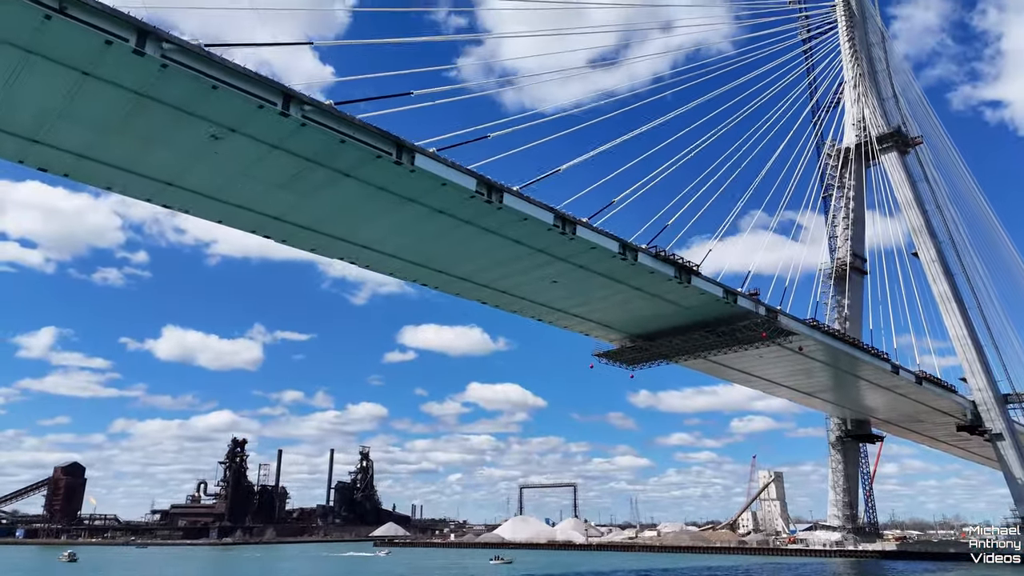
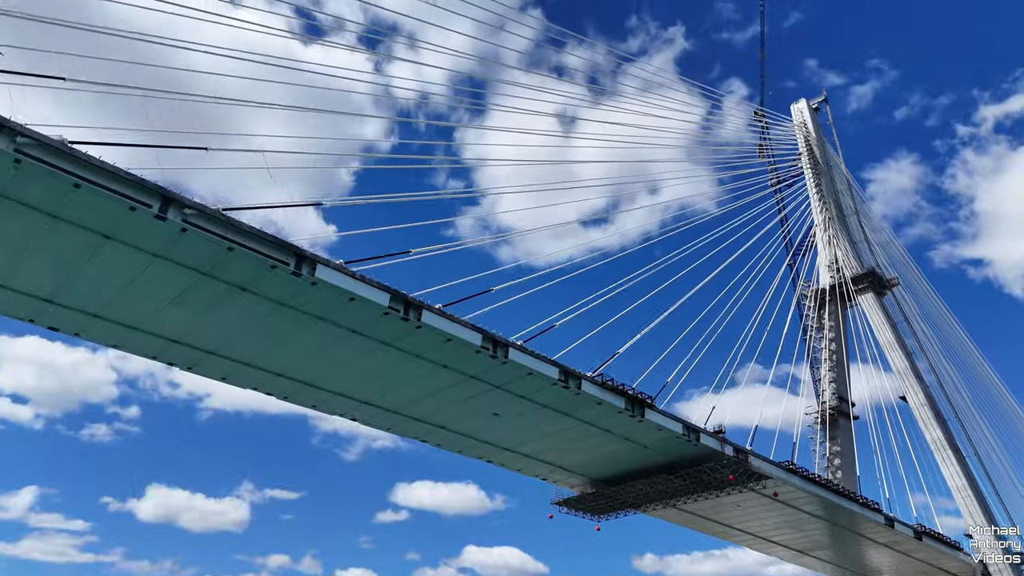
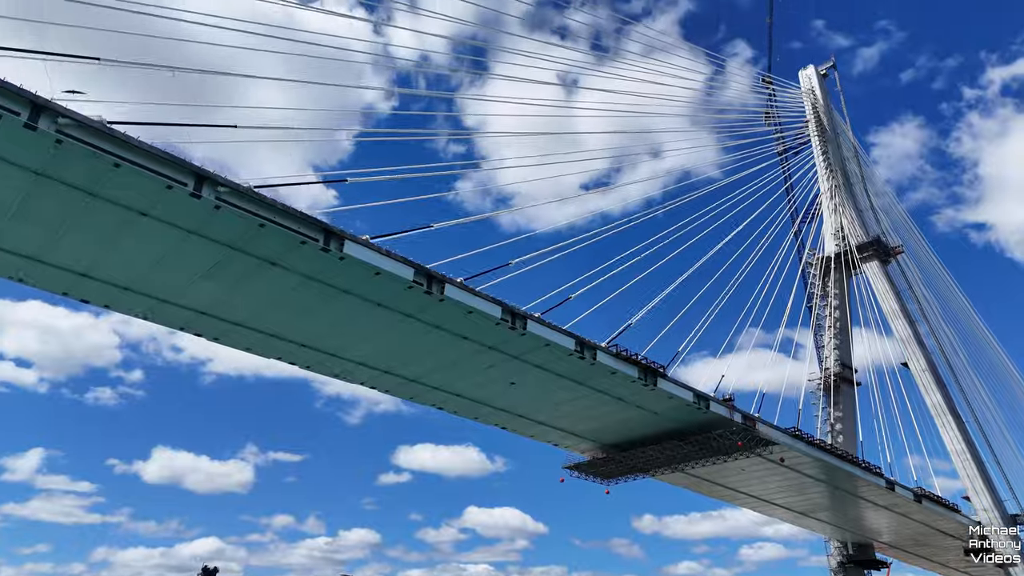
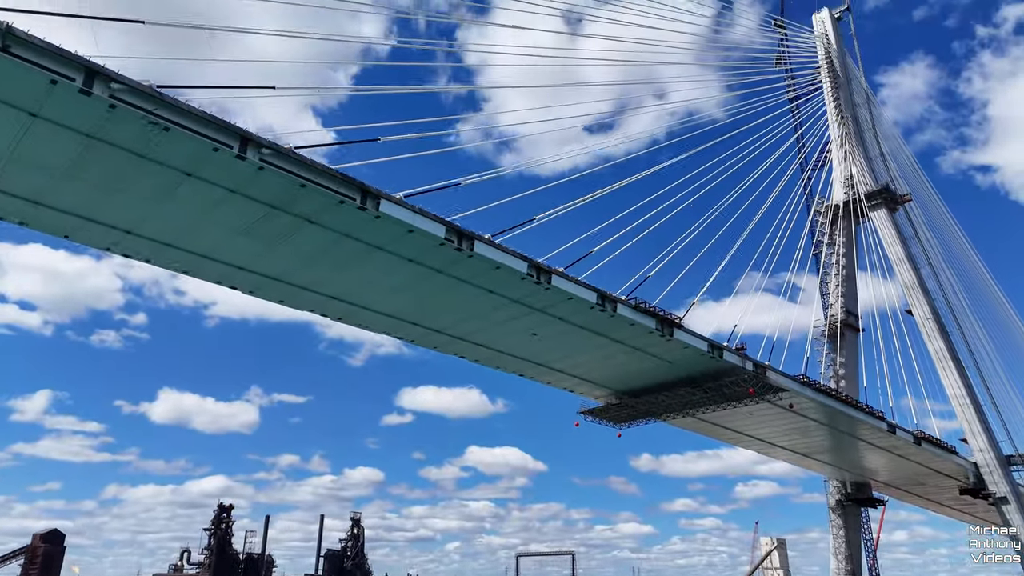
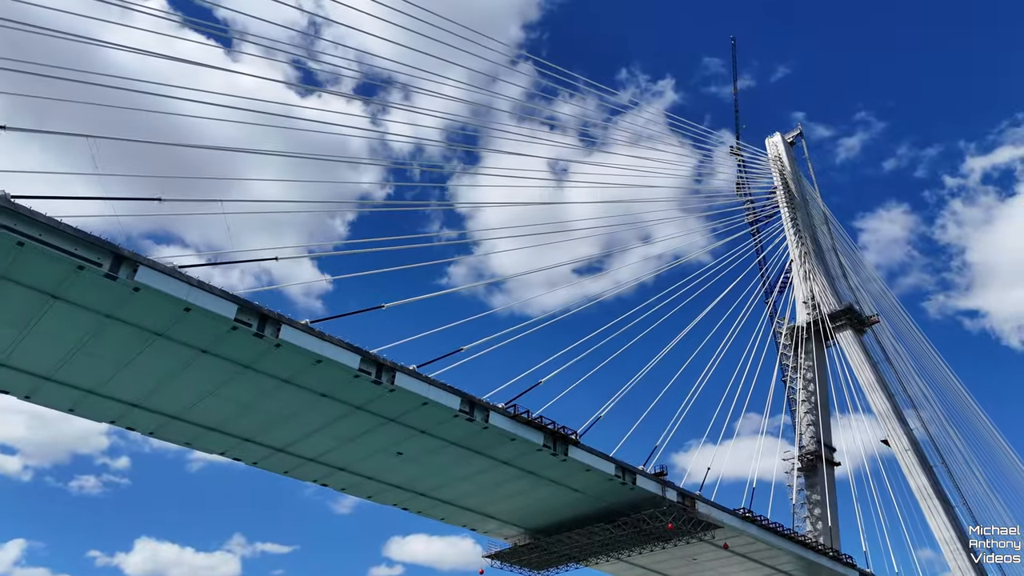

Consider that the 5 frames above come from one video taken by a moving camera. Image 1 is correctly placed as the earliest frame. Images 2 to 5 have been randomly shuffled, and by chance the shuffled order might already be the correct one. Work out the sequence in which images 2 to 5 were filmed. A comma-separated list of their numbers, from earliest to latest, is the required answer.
4, 3, 2, 5
